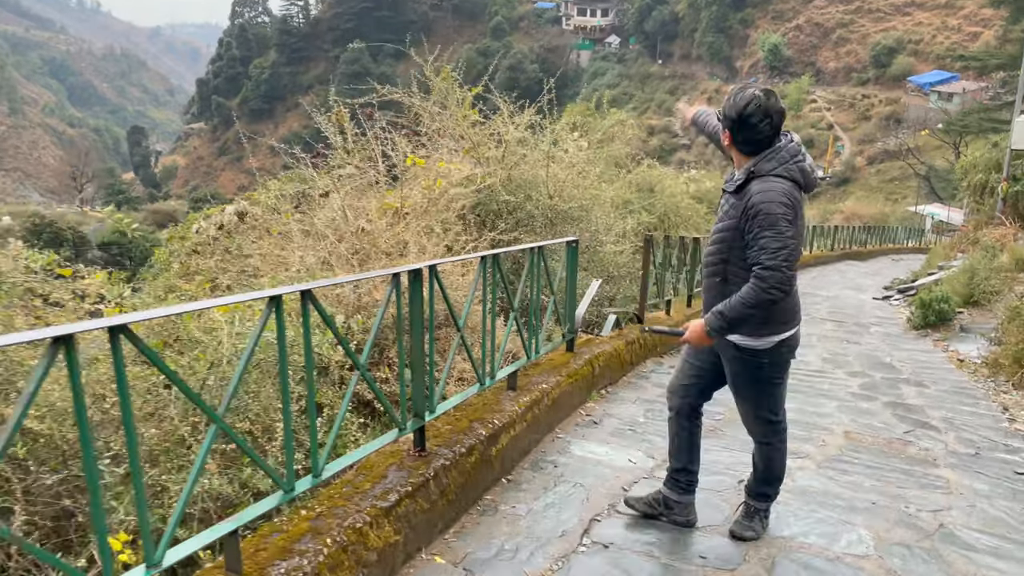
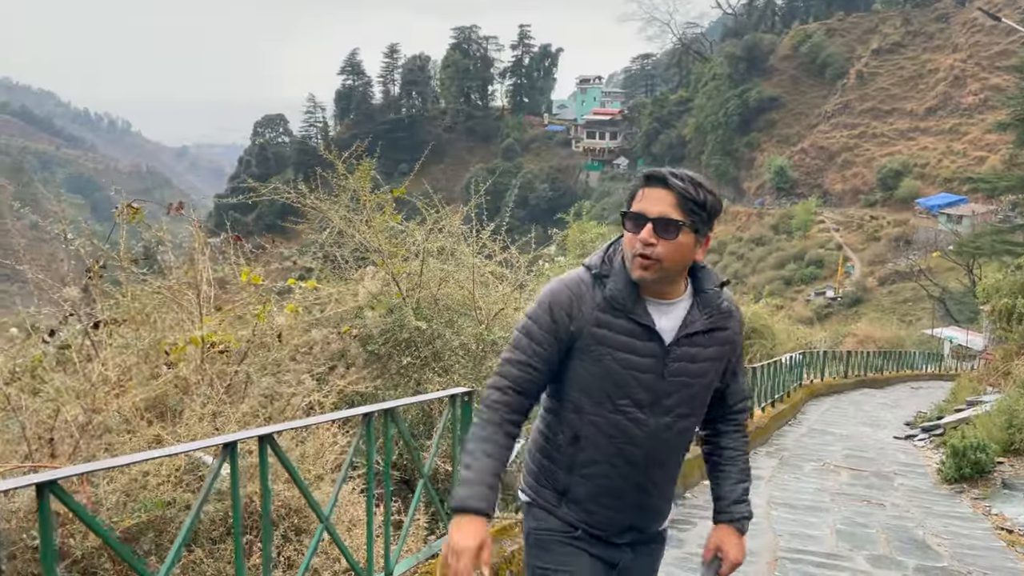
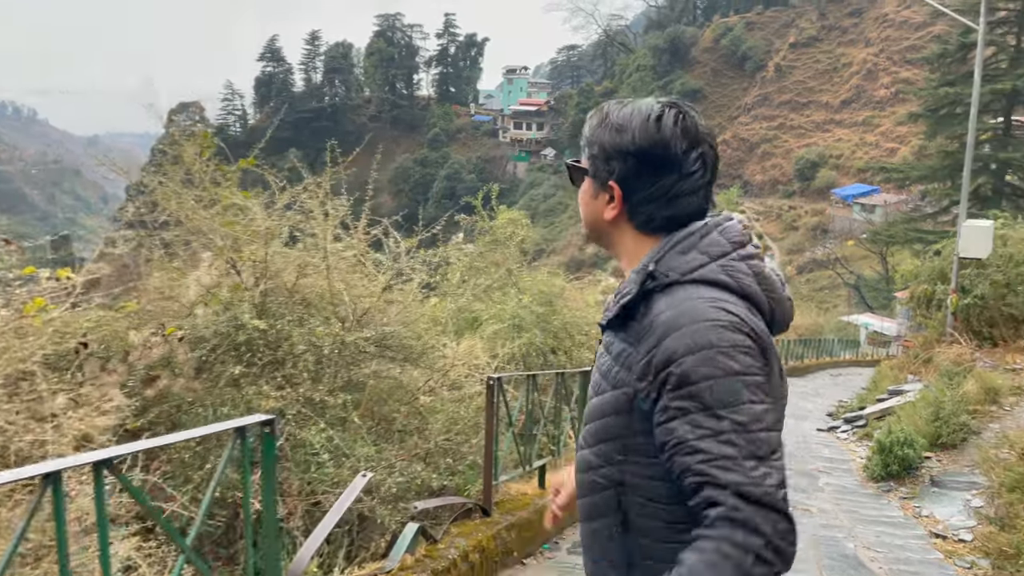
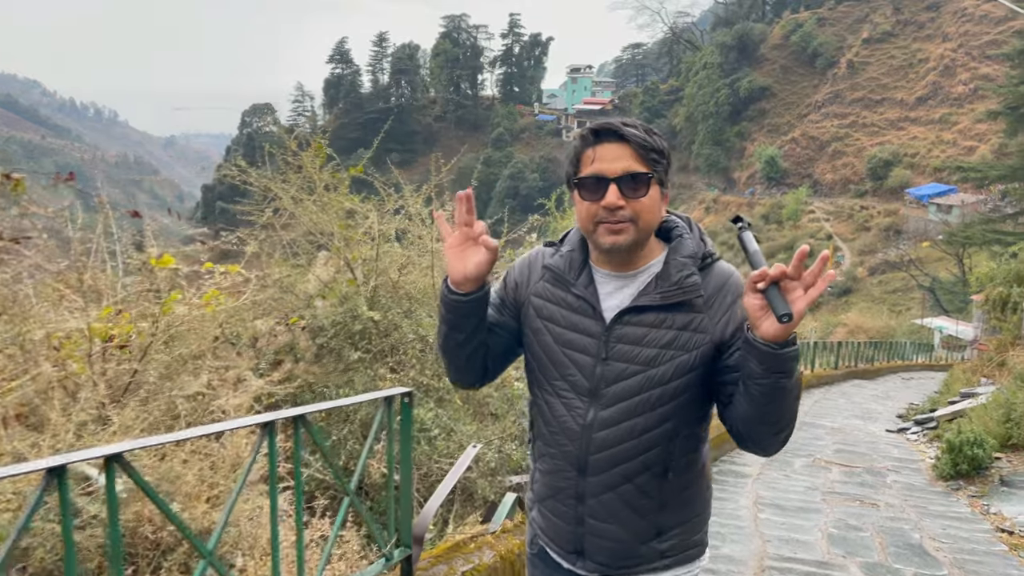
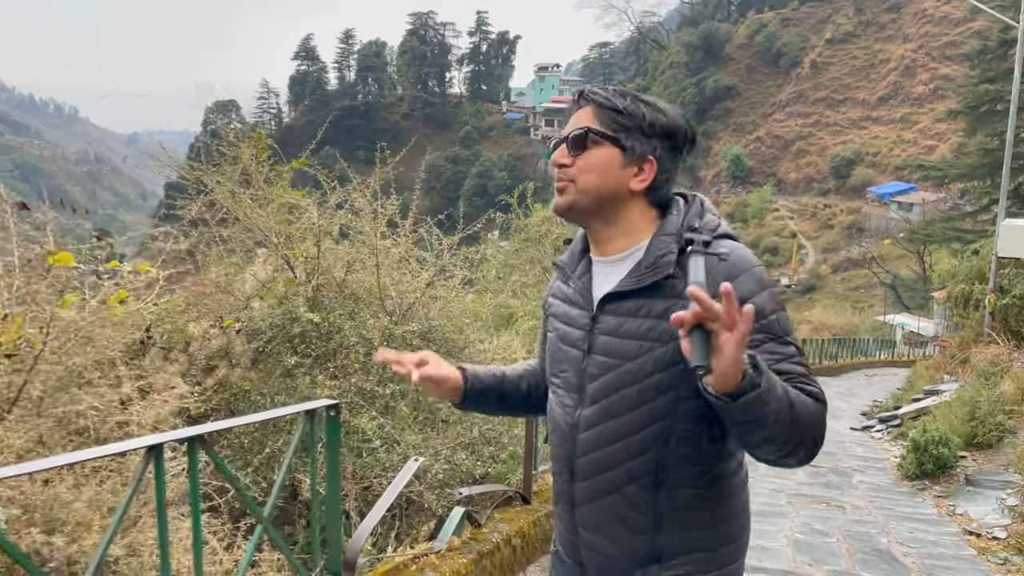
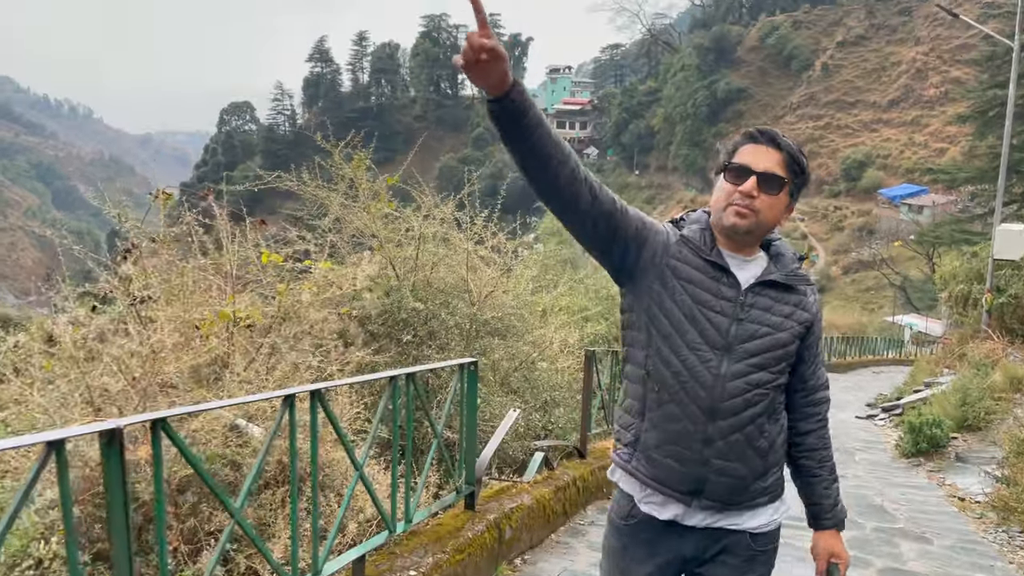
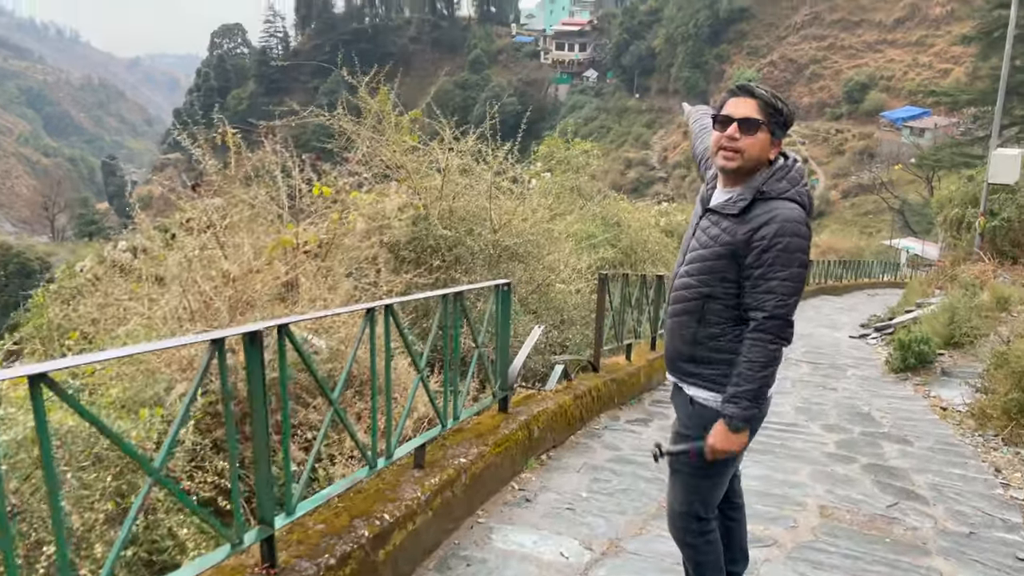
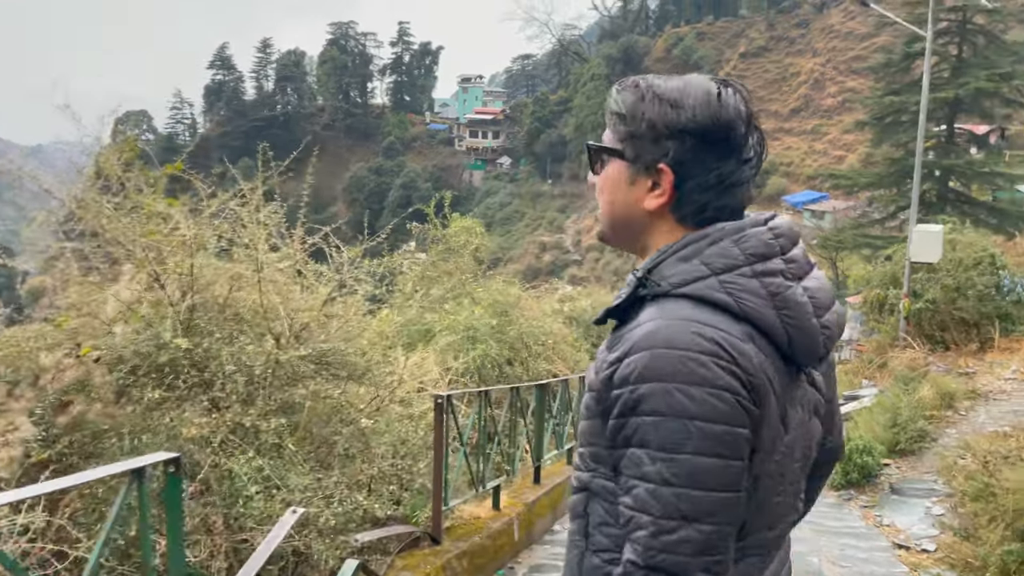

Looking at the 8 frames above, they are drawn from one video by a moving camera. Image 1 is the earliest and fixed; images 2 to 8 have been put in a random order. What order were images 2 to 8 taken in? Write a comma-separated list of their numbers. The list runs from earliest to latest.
7, 6, 2, 4, 5, 3, 8
